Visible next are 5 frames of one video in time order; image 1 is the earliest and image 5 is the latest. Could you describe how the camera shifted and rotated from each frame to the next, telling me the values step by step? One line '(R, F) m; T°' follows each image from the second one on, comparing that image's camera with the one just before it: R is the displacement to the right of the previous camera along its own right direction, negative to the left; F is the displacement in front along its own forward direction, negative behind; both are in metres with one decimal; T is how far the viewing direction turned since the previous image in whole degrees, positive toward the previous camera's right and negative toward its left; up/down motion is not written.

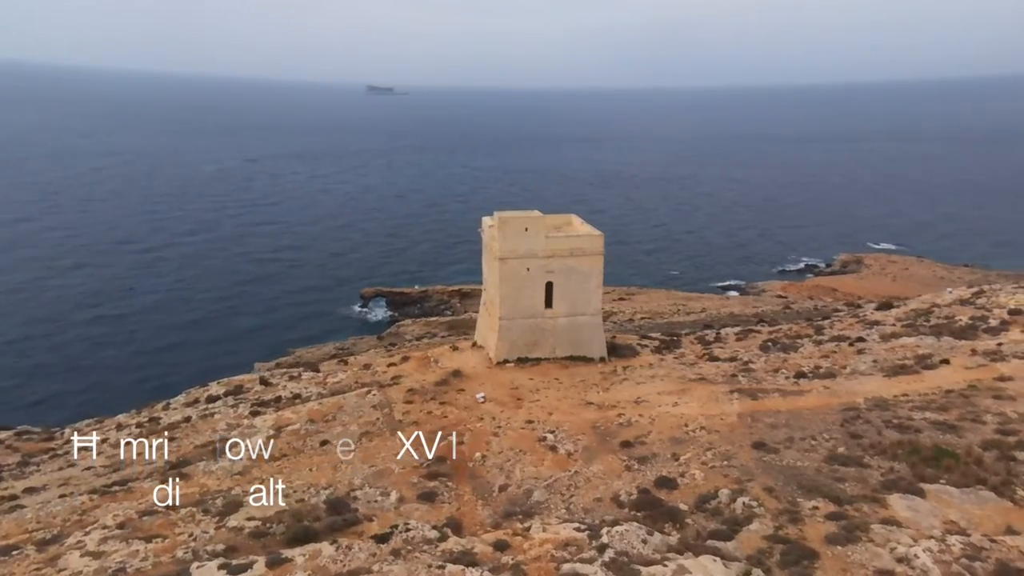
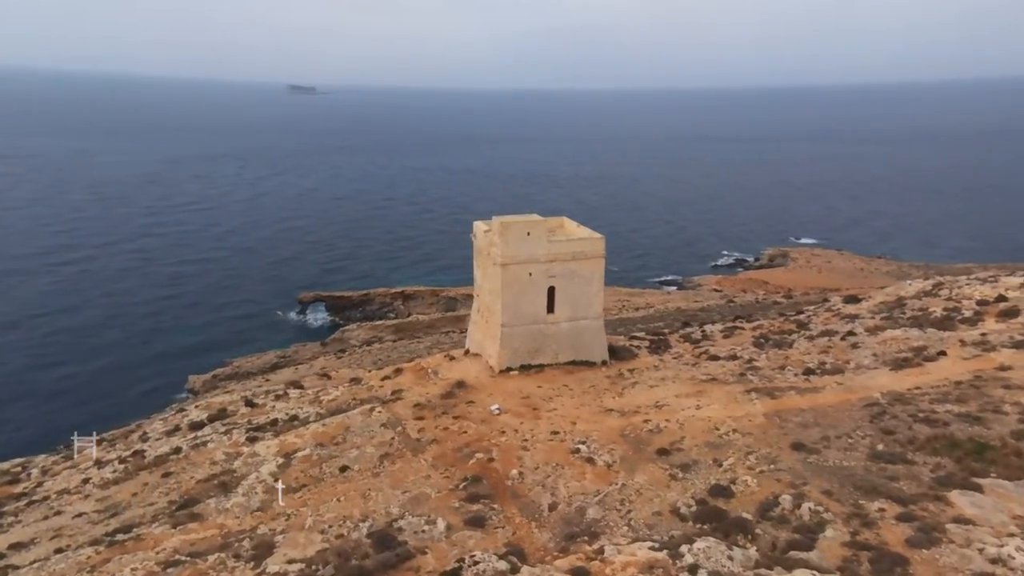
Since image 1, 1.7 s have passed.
(-2.0, +0.7) m; +6°
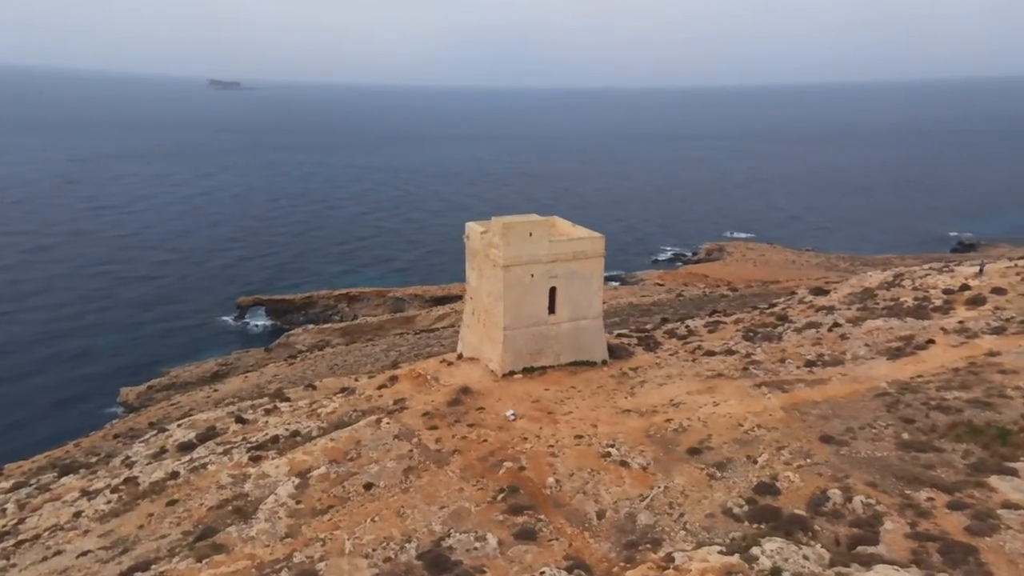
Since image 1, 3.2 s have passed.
(-1.8, +0.5) m; +5°
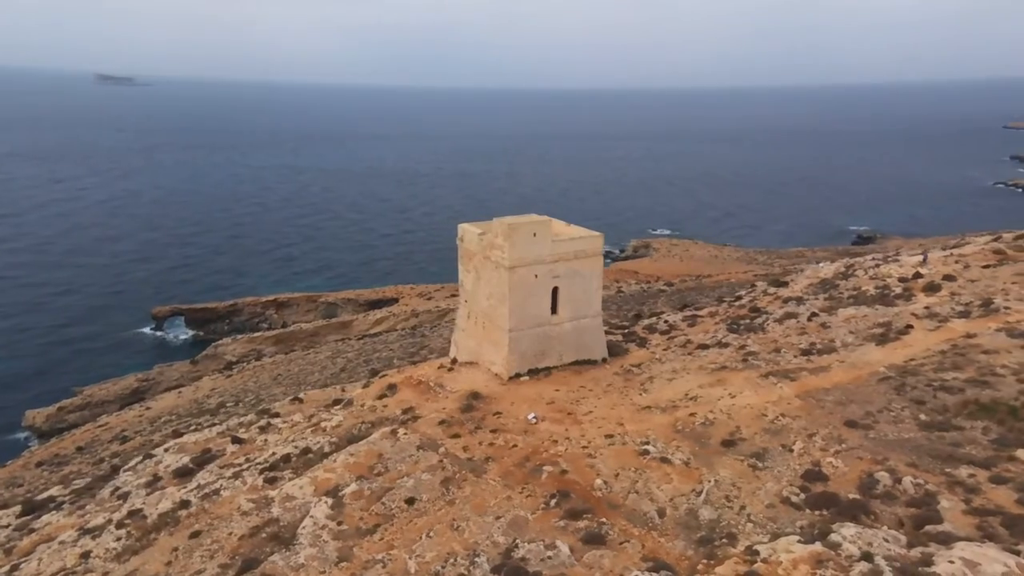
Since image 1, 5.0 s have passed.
(-2.3, +0.4) m; +7°
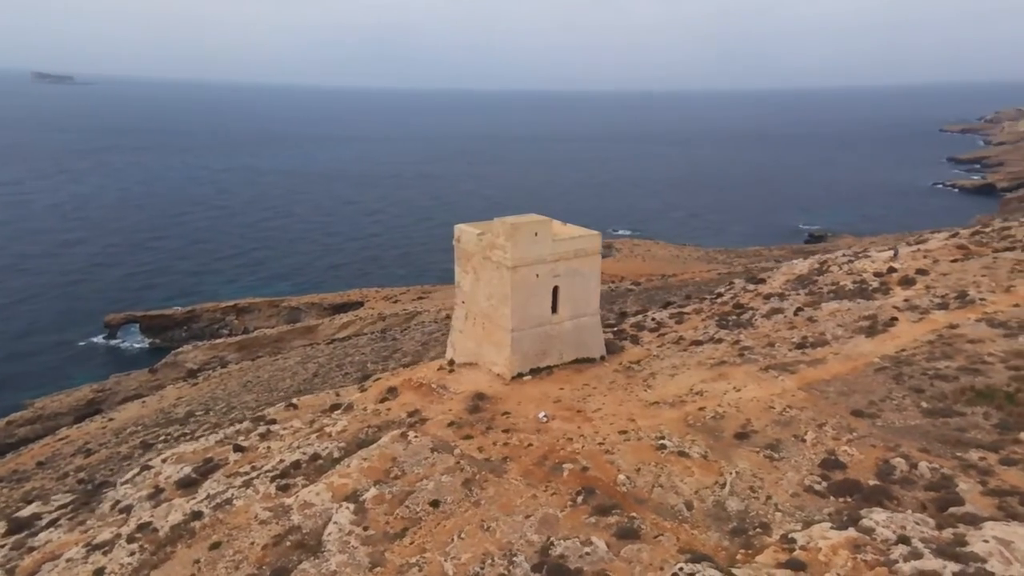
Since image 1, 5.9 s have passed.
(-1.2, +0.1) m; +4°
